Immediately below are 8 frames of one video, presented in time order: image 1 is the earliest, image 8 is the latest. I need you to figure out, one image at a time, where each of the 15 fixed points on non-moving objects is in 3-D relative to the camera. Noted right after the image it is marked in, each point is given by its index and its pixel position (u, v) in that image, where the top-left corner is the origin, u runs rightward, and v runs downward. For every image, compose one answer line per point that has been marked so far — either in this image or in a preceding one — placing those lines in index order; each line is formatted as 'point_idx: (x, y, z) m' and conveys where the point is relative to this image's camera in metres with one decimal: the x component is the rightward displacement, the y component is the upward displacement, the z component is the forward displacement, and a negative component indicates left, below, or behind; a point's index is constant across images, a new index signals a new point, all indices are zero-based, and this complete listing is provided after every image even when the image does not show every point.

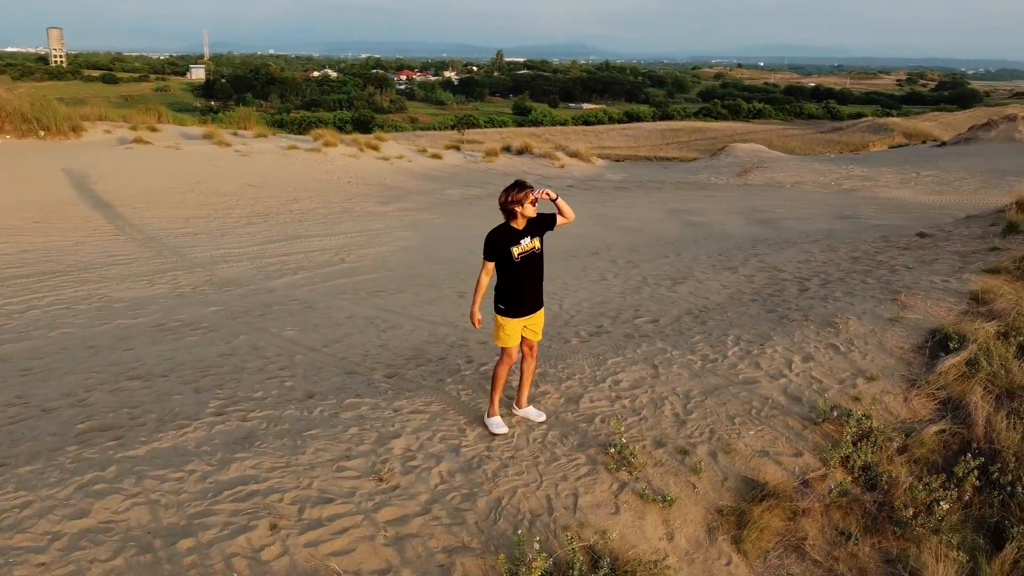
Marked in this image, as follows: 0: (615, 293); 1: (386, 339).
0: (+1.1, -0.1, +8.2) m
1: (-1.1, -0.4, +6.9) m
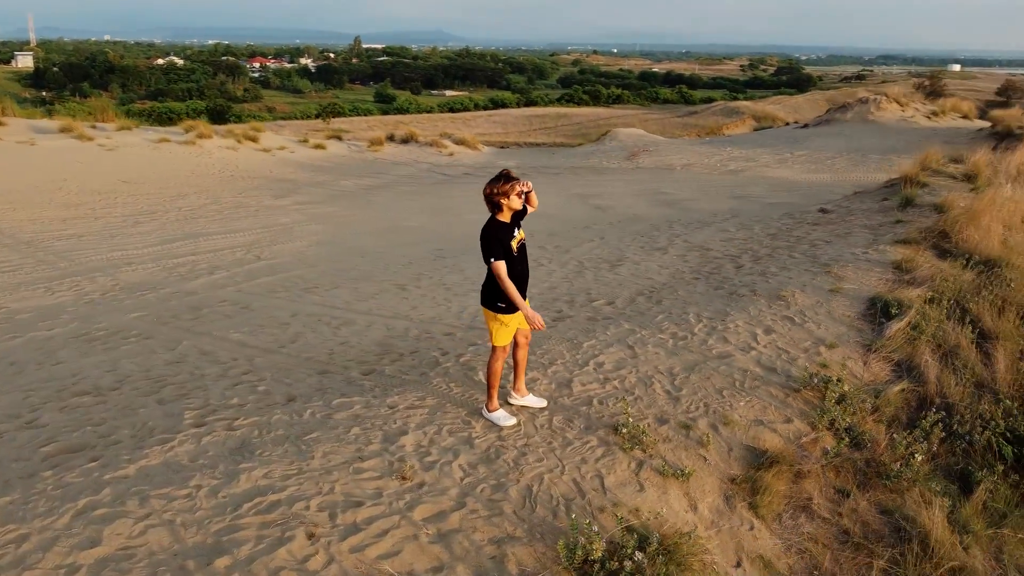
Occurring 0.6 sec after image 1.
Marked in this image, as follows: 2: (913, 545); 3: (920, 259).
0: (+0.5, +0.1, +8.3) m
1: (-1.4, -0.4, +6.8) m
2: (+2.1, -1.3, +4.2) m
3: (+3.7, +0.3, +7.3) m
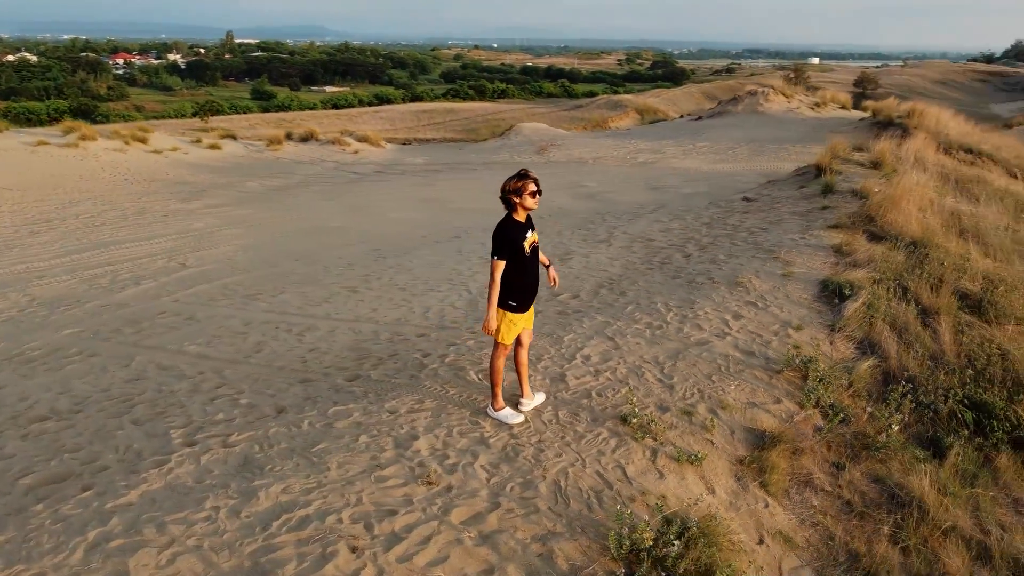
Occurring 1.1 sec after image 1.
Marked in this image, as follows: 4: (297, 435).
0: (0.0, +0.1, +8.3) m
1: (-1.6, -0.4, +6.6) m
2: (+2.2, -1.2, +4.5) m
3: (+3.3, +0.4, +7.8) m
4: (-1.2, -0.9, +4.7) m
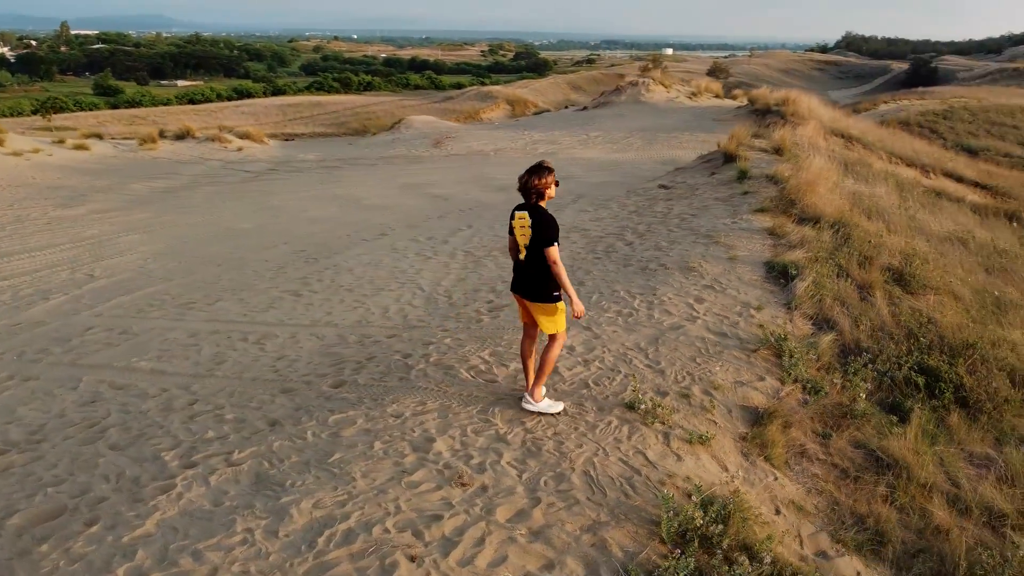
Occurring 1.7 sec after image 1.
0: (-0.5, +0.2, +8.3) m
1: (-1.8, -0.5, +6.3) m
2: (+2.3, -1.1, +4.9) m
3: (+2.8, +0.6, +8.3) m
4: (-1.1, -0.9, +4.5) m
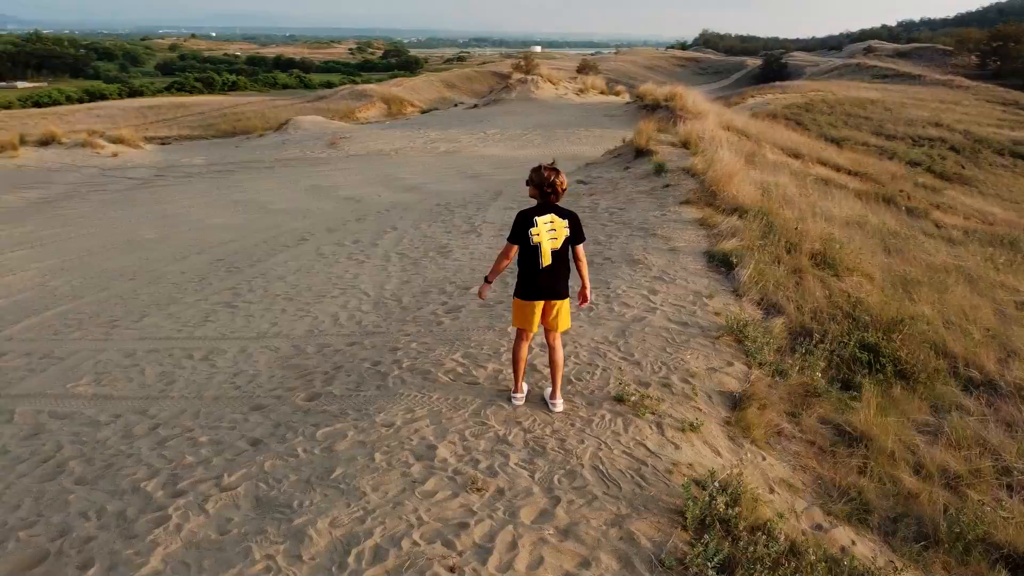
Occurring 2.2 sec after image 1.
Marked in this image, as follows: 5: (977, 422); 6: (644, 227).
0: (-1.1, +0.2, +8.2) m
1: (-2.1, -0.6, +6.0) m
2: (+2.2, -1.0, +5.2) m
3: (+2.2, +0.8, +8.6) m
4: (-1.1, -0.9, +4.3) m
5: (+3.4, -1.0, +5.9) m
6: (+1.4, +0.6, +8.5) m
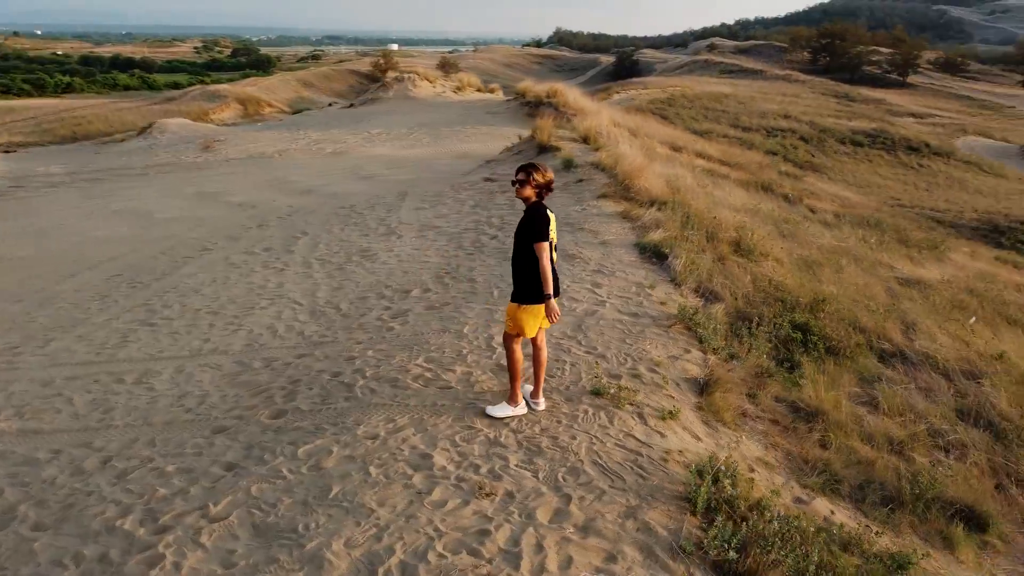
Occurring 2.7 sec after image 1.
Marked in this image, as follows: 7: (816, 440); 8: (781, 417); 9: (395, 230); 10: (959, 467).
0: (-1.8, +0.1, +7.9) m
1: (-2.4, -0.7, +5.6) m
2: (+2.1, -0.9, +5.5) m
3: (+1.3, +0.9, +8.9) m
4: (-1.1, -1.0, +4.1) m
5: (+3.1, -0.8, +6.4) m
6: (+0.6, +0.7, +8.6) m
7: (+2.0, -1.0, +5.2) m
8: (+1.8, -0.9, +5.4) m
9: (-1.4, +0.7, +9.5) m
10: (+3.0, -1.2, +5.4) m
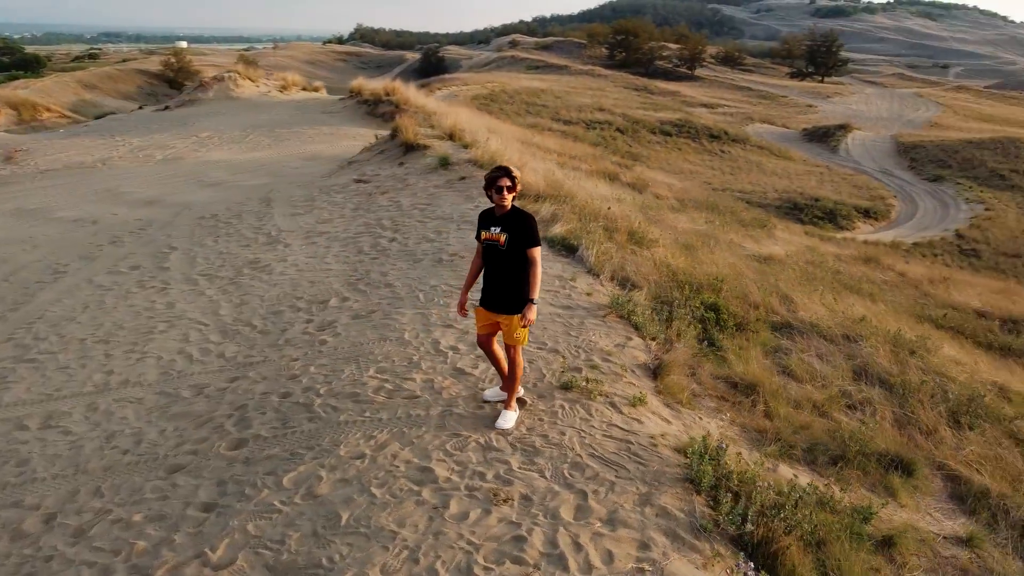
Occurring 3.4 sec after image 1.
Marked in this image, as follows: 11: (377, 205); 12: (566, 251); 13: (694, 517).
0: (-2.6, -0.1, +7.3) m
1: (-2.6, -0.9, +5.0) m
2: (+1.7, -0.7, +5.9) m
3: (+0.2, +0.9, +9.0) m
4: (-1.0, -1.1, +3.8) m
5: (+2.5, -0.6, +6.9) m
6: (-0.5, +0.7, +8.6) m
7: (+1.7, -0.9, +5.6) m
8: (+1.5, -0.7, +5.7) m
9: (-2.6, +0.6, +9.0) m
10: (+2.7, -1.0, +6.0) m
11: (-1.7, +1.0, +9.9) m
12: (+0.5, +0.4, +7.7) m
13: (+0.9, -1.1, +3.9) m
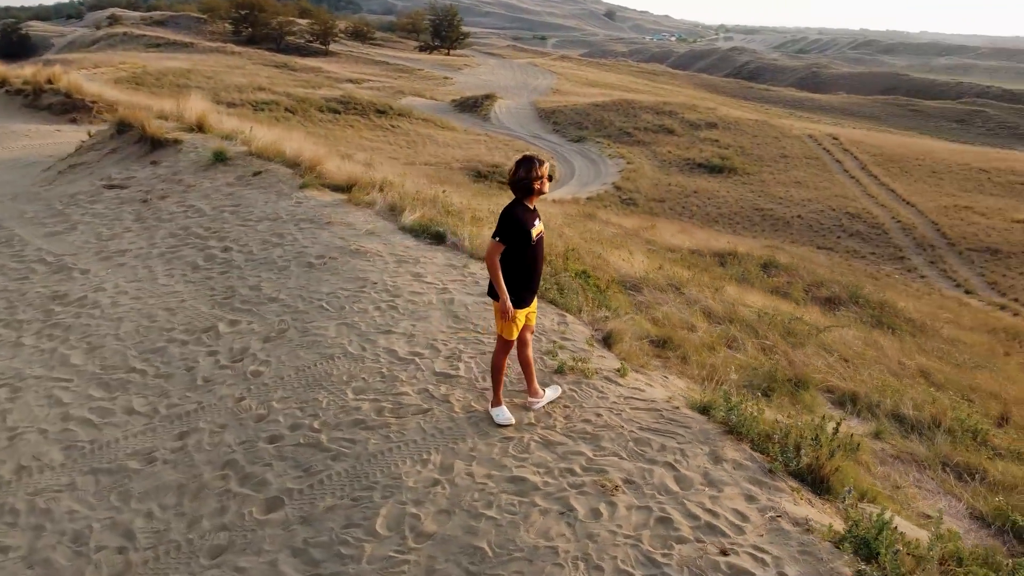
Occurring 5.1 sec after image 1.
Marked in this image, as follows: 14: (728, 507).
0: (-3.4, -0.4, +6.0) m
1: (-2.3, -1.2, +3.8) m
2: (+1.2, -0.5, +6.4) m
3: (-1.7, +1.0, +8.5) m
4: (-0.4, -1.2, +3.4) m
5: (+1.5, -0.2, +7.7) m
6: (-2.1, +0.7, +7.9) m
7: (+1.4, -0.6, +6.2) m
8: (+1.1, -0.5, +6.2) m
9: (-4.2, +0.2, +7.4) m
10: (+2.1, -0.6, +6.9) m
11: (-3.7, +0.8, +8.6) m
12: (-0.8, +0.5, +7.5) m
13: (+1.3, -0.9, +4.3) m
14: (+1.0, -1.0, +3.8) m
